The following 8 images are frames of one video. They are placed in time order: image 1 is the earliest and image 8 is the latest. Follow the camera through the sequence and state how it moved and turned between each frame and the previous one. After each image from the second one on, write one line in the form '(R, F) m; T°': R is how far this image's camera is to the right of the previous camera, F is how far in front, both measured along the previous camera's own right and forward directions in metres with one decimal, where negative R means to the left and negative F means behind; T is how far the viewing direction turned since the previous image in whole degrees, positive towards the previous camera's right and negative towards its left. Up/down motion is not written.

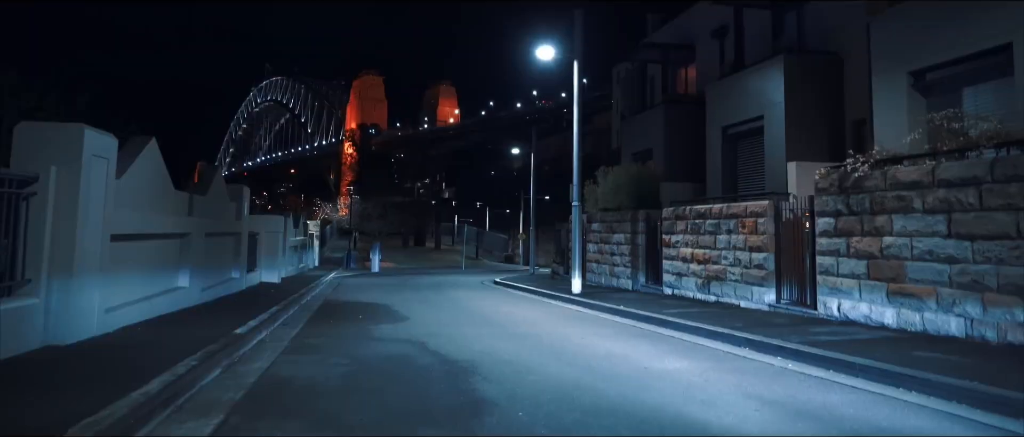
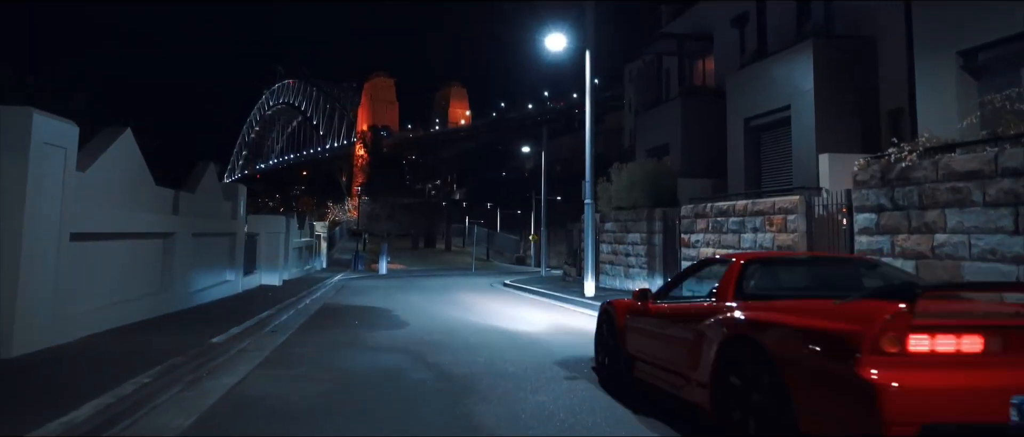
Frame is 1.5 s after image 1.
(+0.1, +1.2) m; -1°
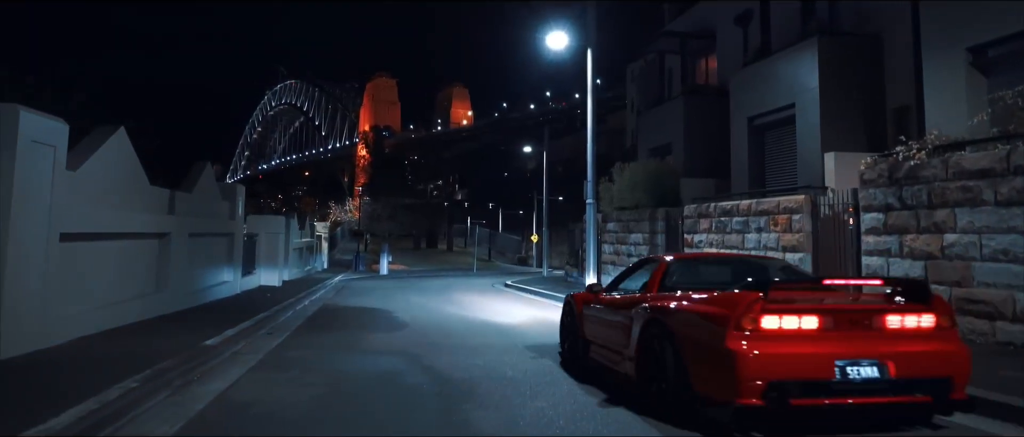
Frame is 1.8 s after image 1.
(0.0, +0.2) m; 0°
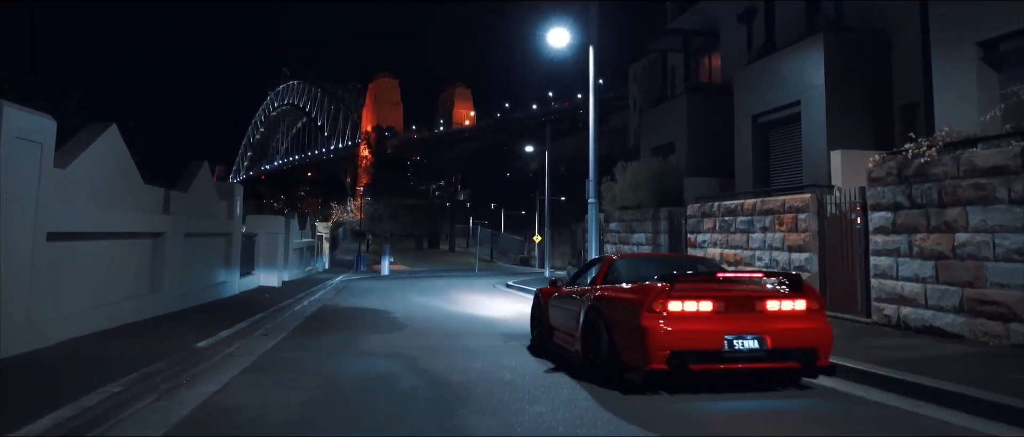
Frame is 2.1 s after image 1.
(0.0, +0.3) m; 0°
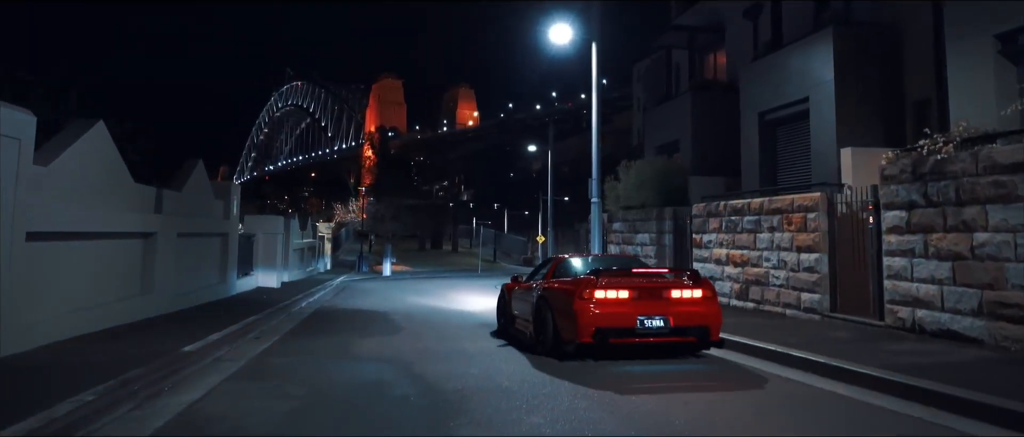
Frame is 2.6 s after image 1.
(+0.1, +0.4) m; 0°
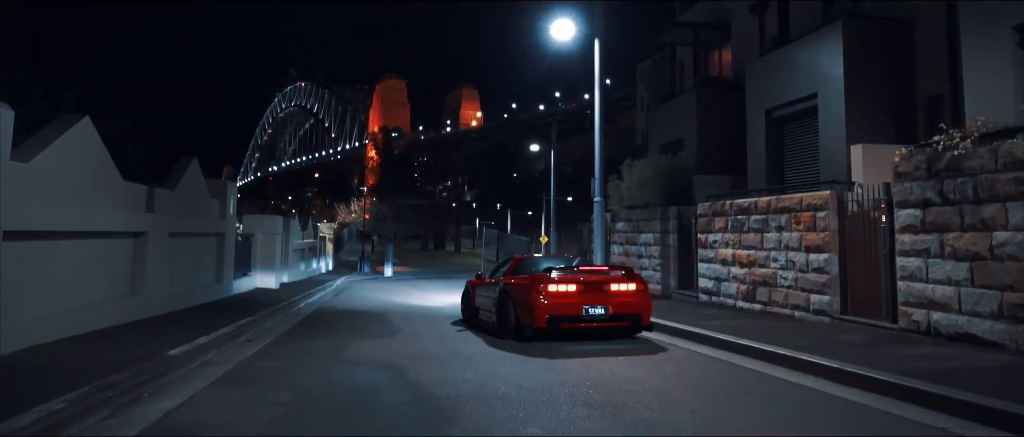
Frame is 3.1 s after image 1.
(+0.1, +0.4) m; 0°
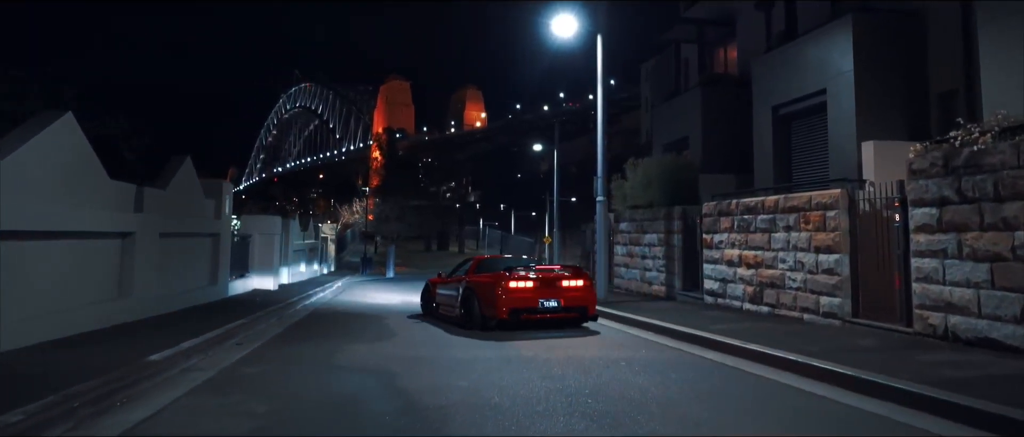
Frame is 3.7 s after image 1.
(+0.1, +0.4) m; 0°
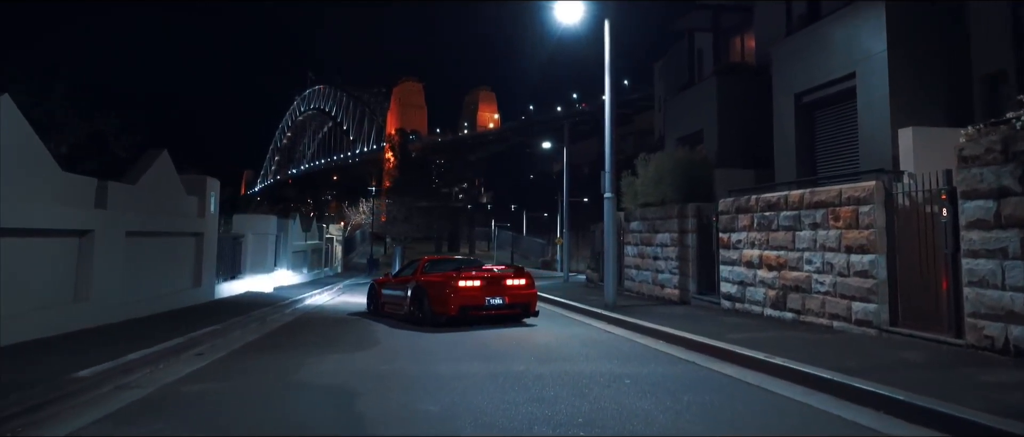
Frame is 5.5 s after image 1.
(+0.3, +1.3) m; -1°
